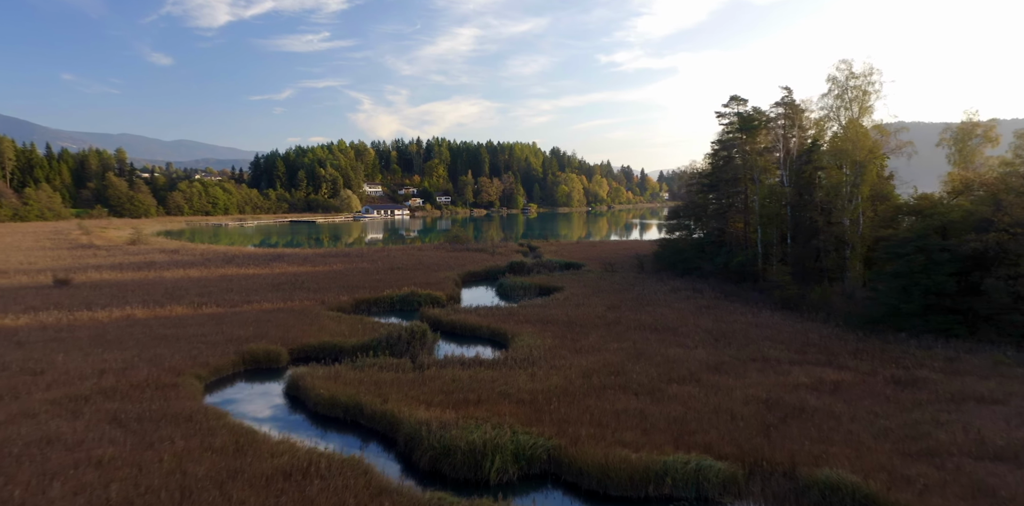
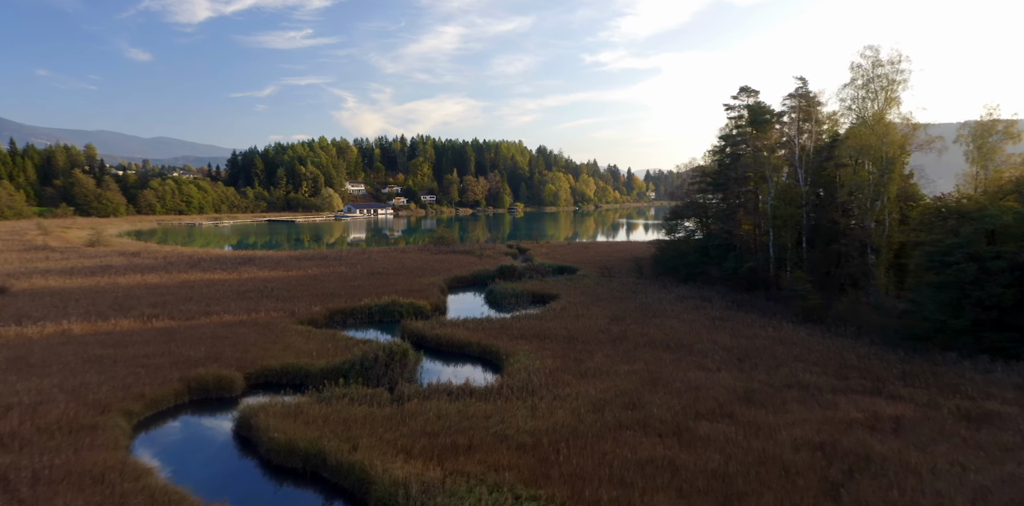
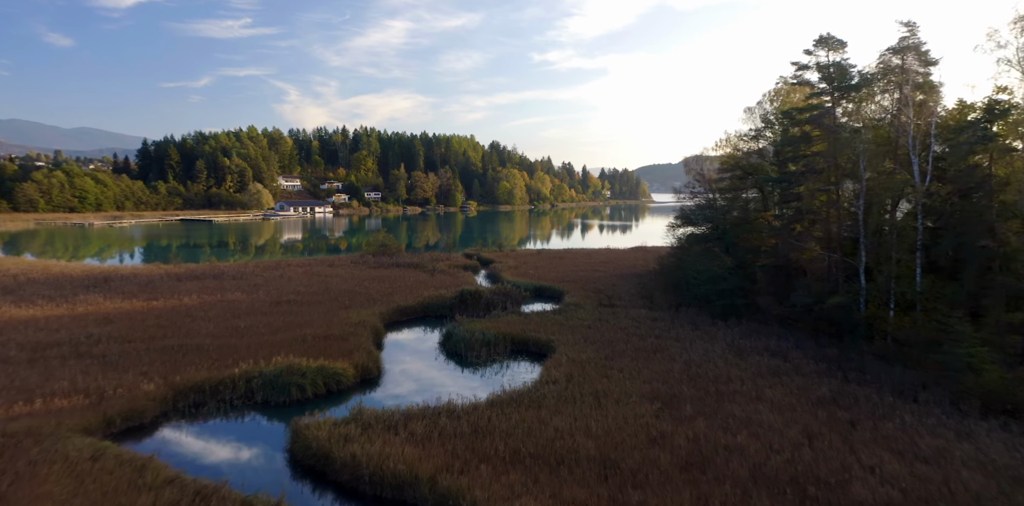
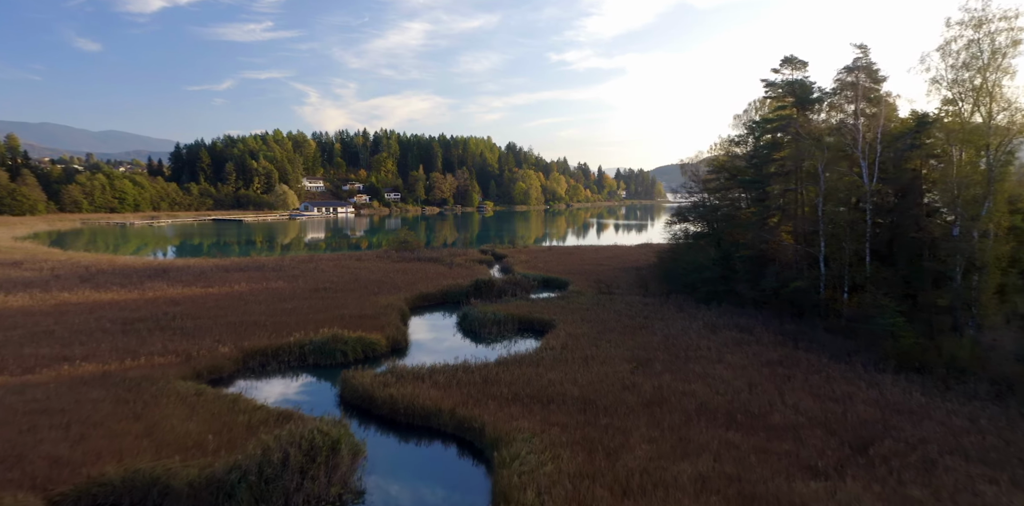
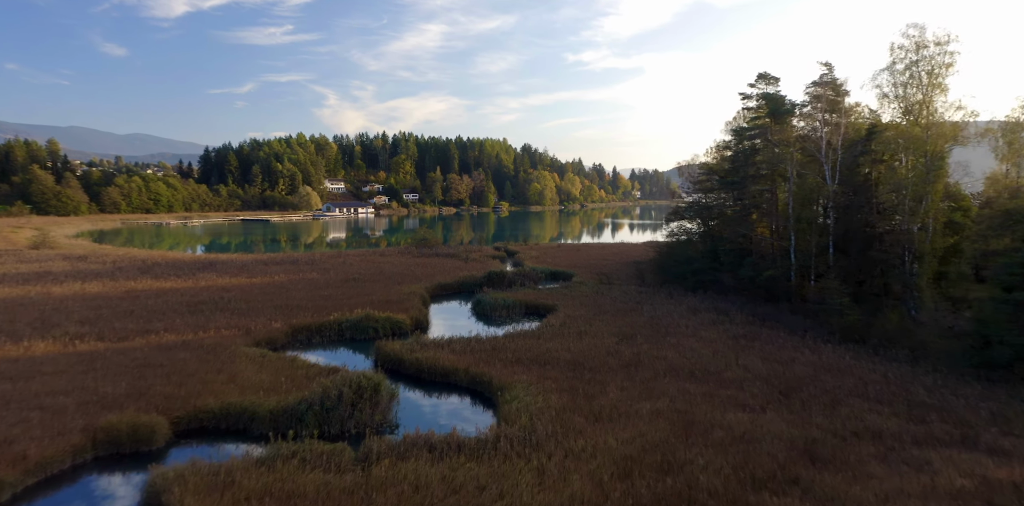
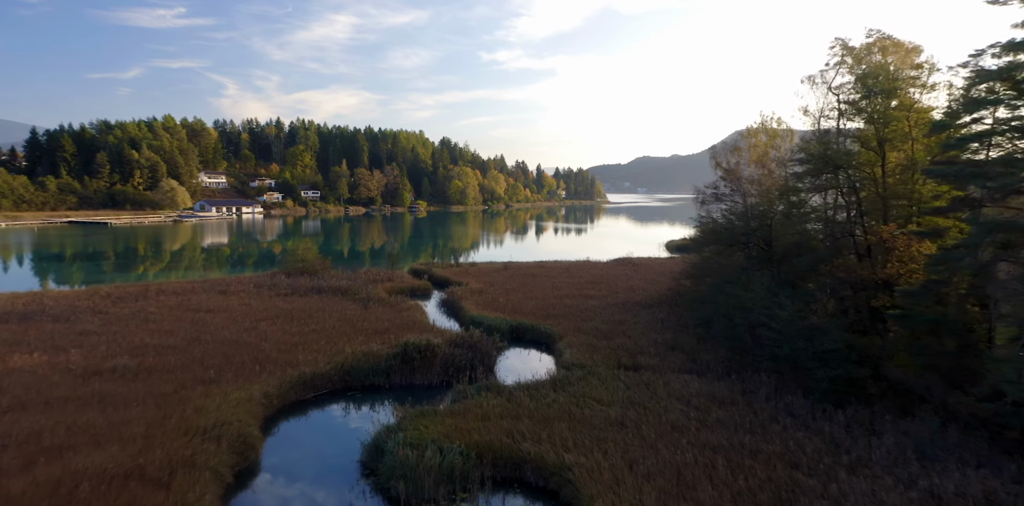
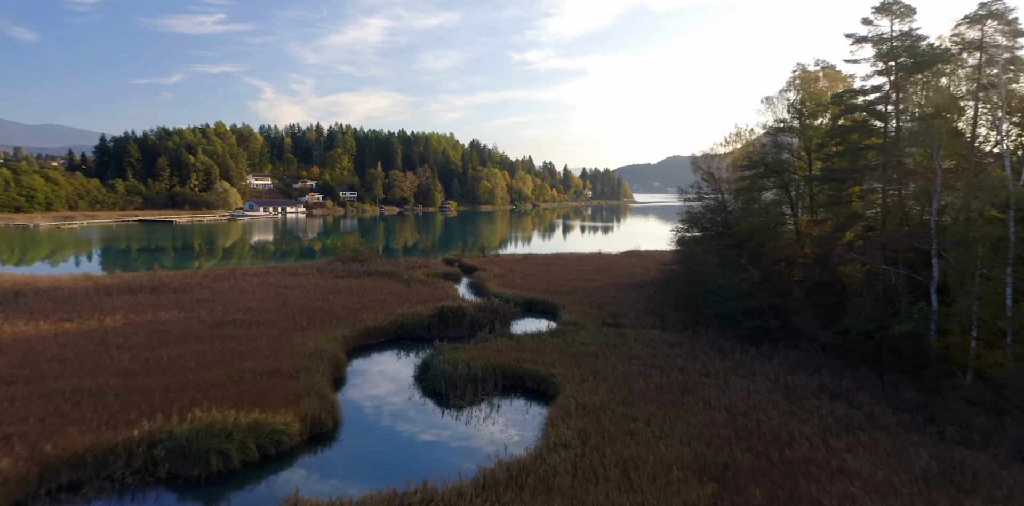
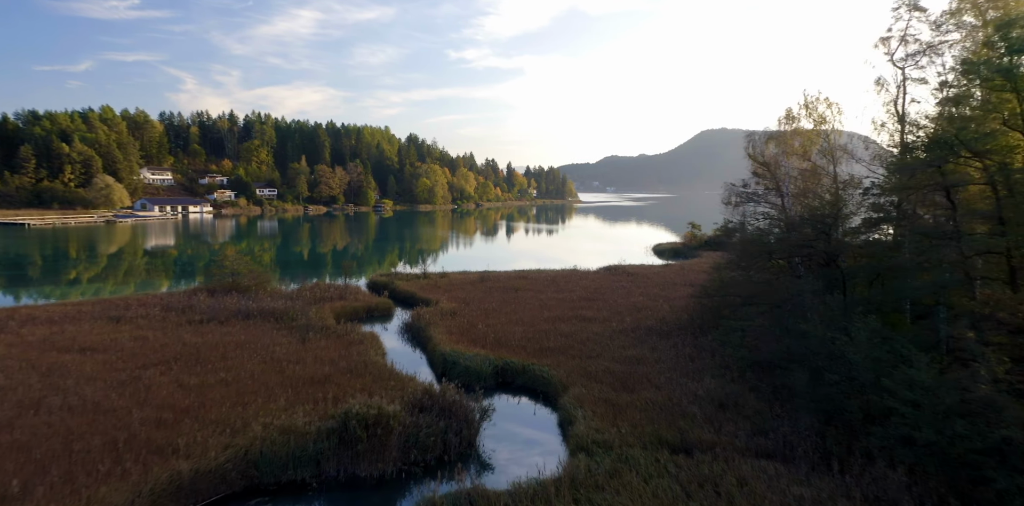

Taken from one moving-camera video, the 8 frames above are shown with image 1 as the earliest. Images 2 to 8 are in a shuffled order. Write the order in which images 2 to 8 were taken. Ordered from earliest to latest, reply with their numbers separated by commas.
2, 5, 4, 3, 7, 6, 8
